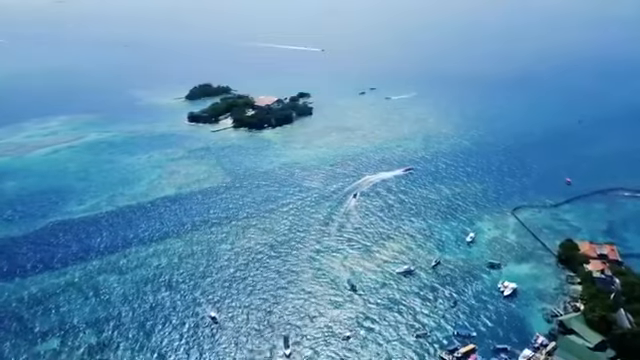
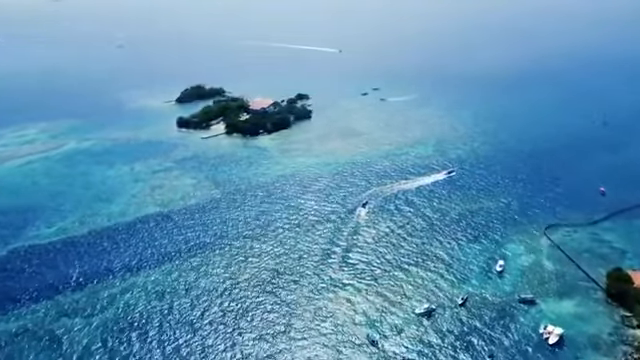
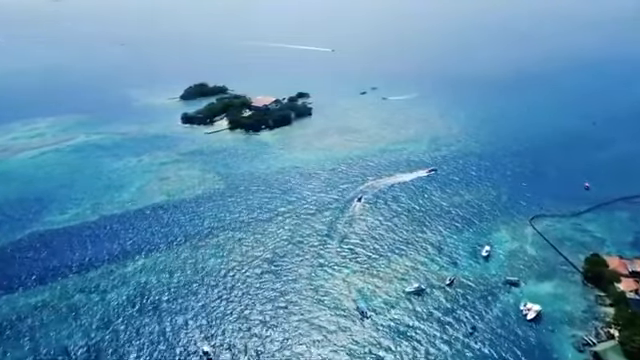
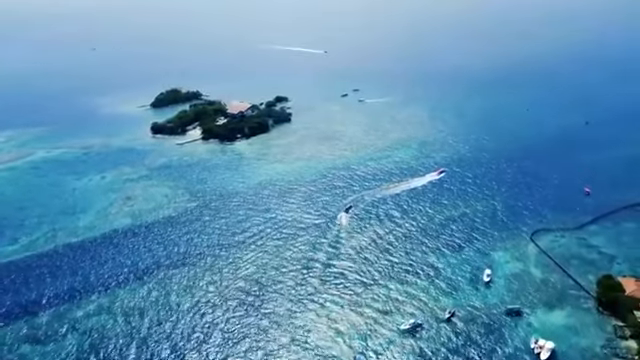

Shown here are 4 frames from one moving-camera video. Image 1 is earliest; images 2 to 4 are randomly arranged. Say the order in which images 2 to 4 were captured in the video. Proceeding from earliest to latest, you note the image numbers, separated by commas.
3, 2, 4
